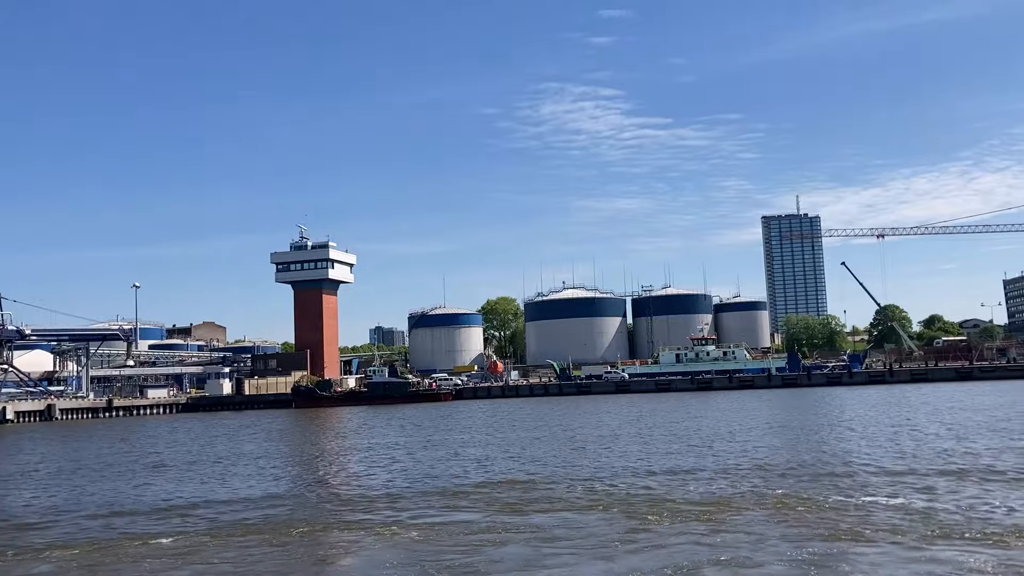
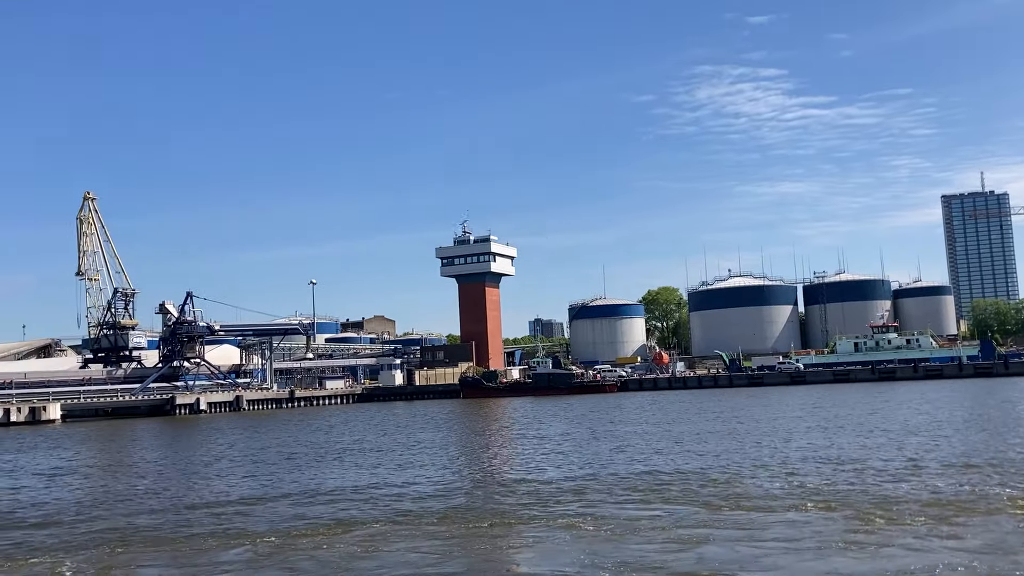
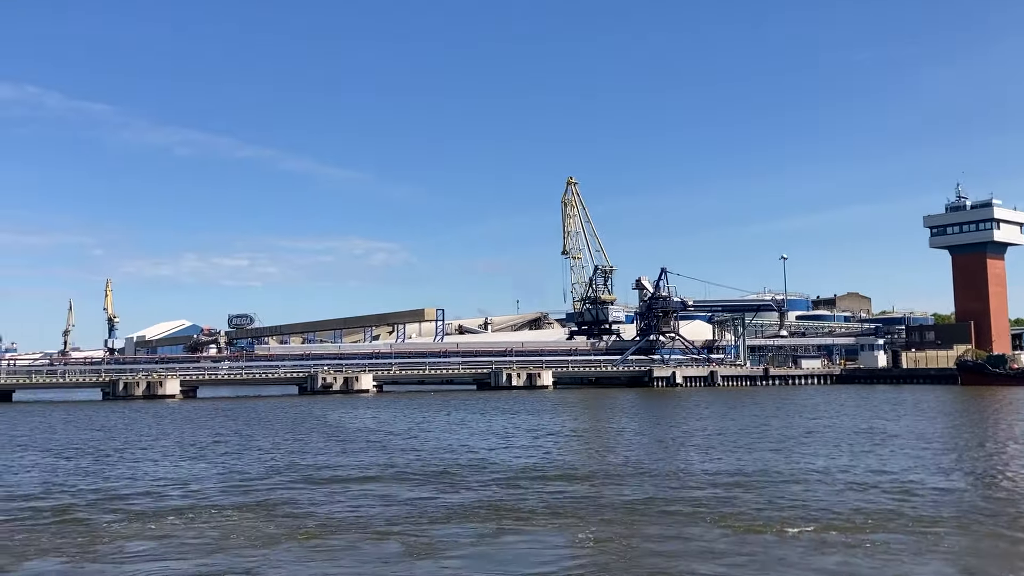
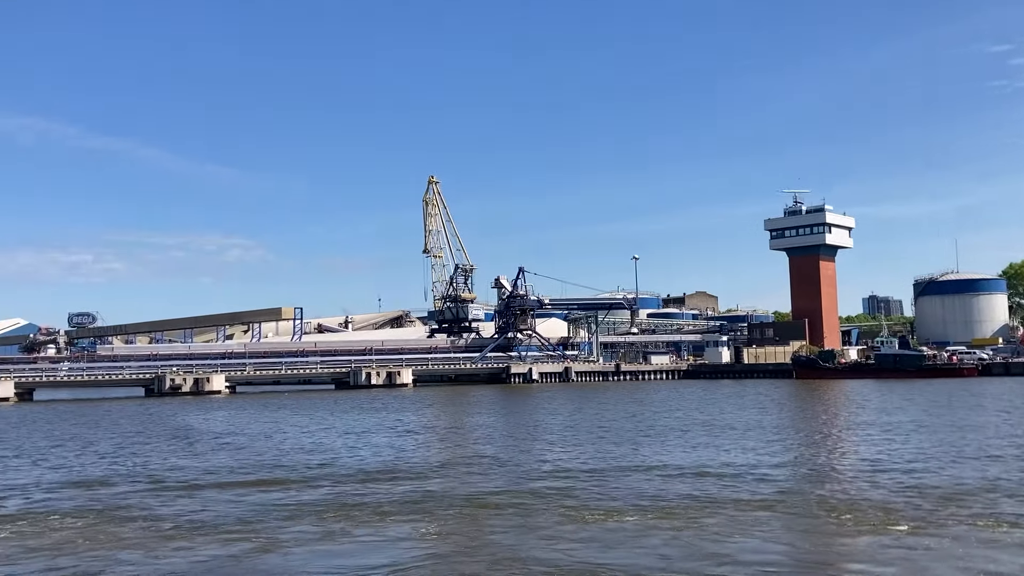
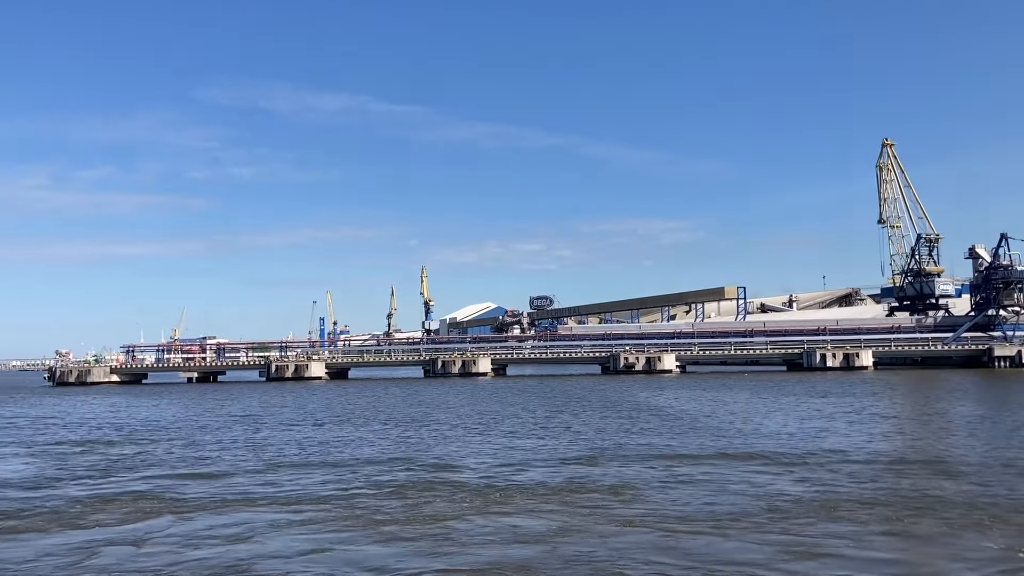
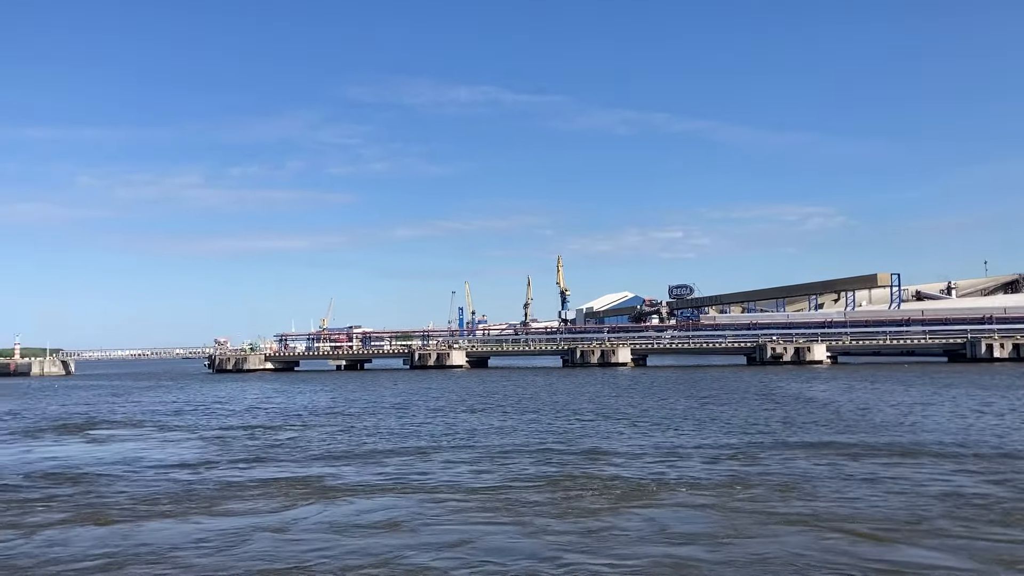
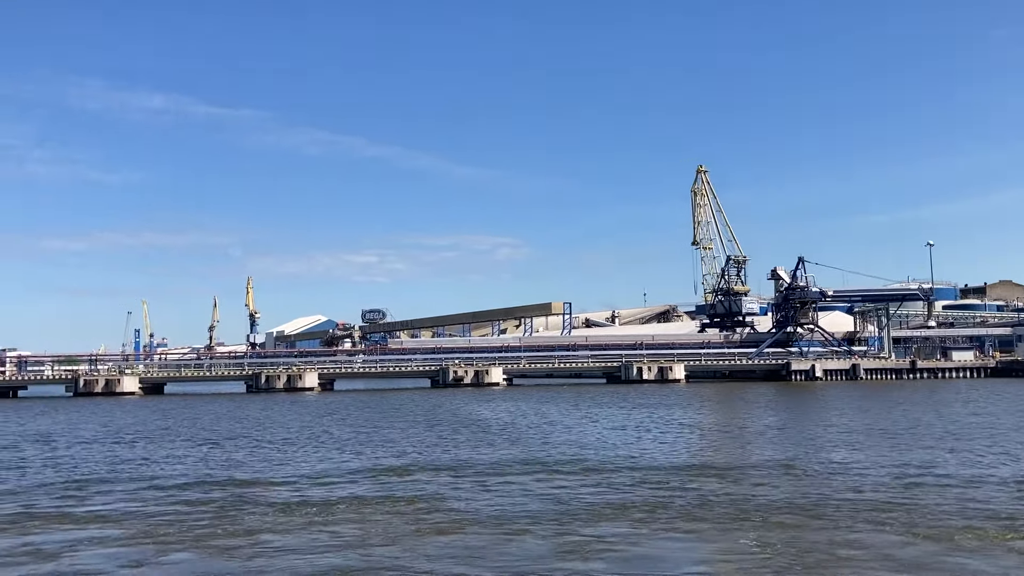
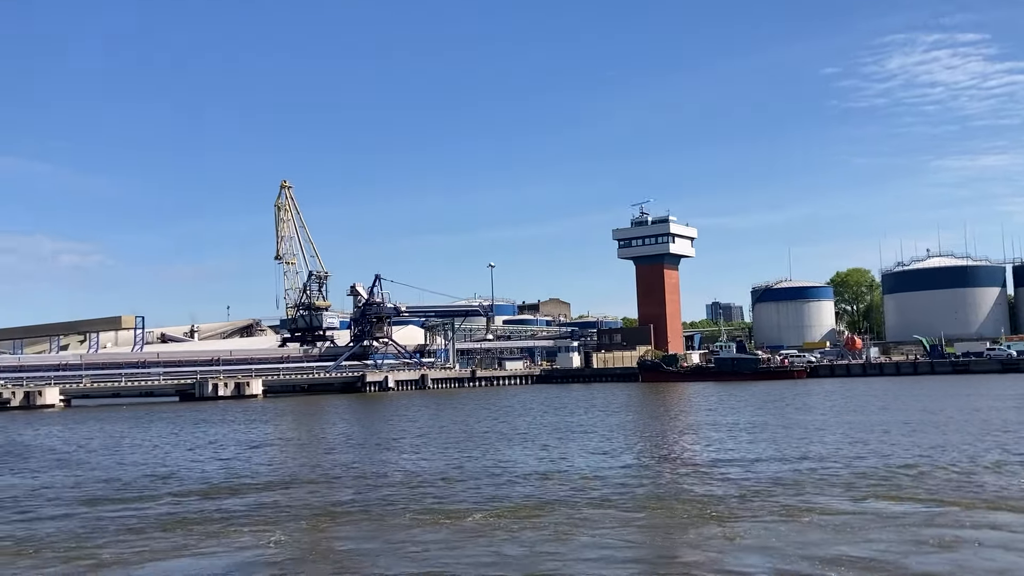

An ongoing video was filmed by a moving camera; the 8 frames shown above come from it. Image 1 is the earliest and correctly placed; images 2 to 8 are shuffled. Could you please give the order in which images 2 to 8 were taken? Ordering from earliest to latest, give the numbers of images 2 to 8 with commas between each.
2, 8, 4, 3, 7, 5, 6
